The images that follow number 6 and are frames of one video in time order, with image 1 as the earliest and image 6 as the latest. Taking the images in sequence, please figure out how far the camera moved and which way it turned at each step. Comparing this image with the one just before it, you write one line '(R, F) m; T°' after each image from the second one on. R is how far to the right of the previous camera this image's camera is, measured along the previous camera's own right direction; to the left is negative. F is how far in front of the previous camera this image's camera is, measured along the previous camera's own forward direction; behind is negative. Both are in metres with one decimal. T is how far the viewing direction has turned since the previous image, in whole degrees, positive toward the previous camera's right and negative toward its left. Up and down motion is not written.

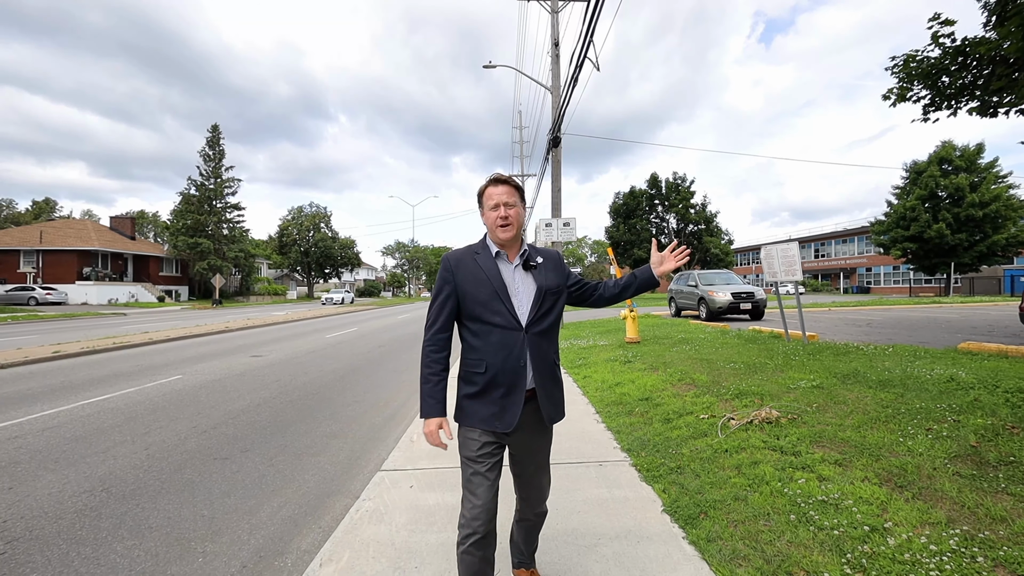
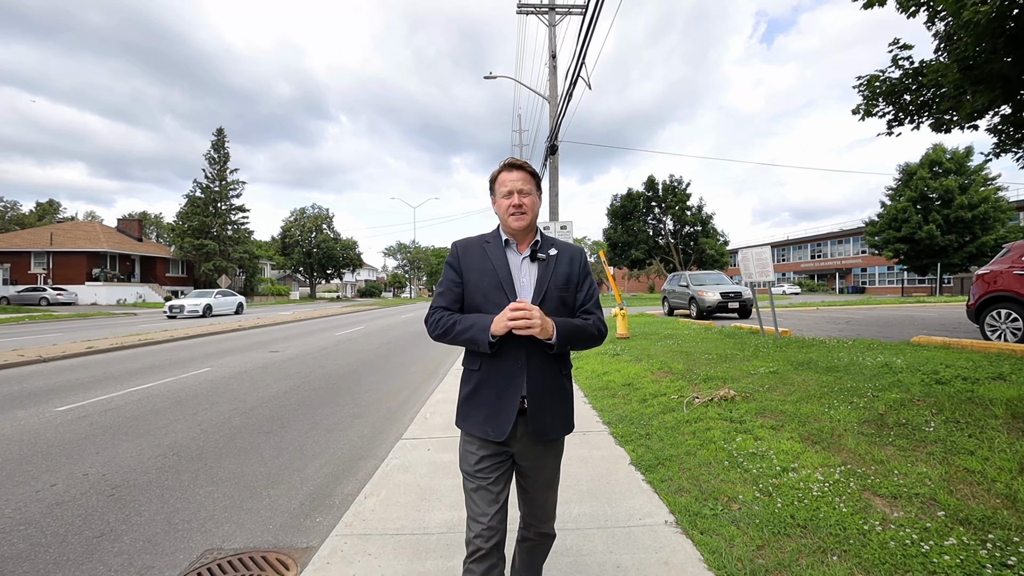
(0.0, -0.8) m; 0°
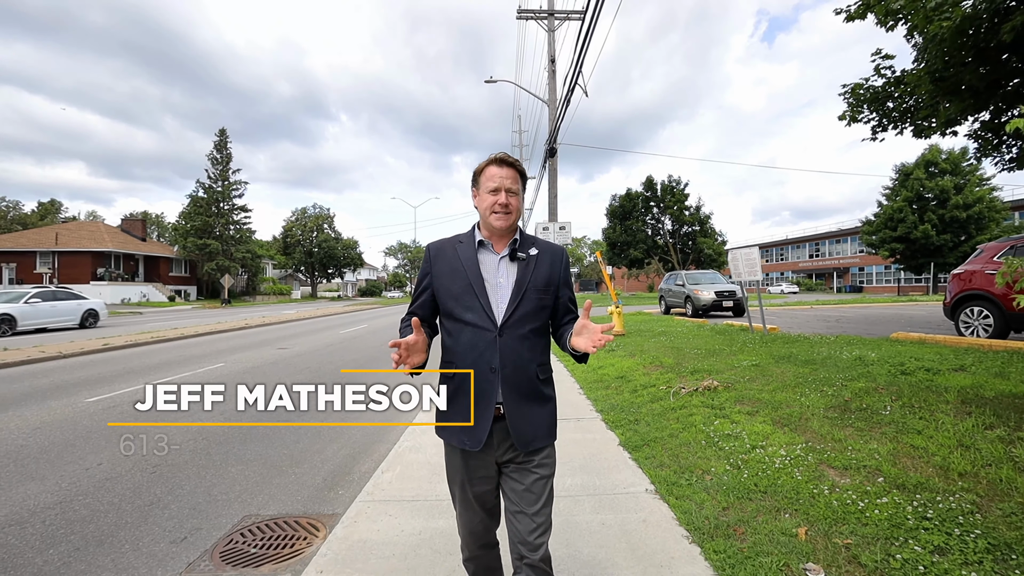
(0.0, -0.4) m; 0°
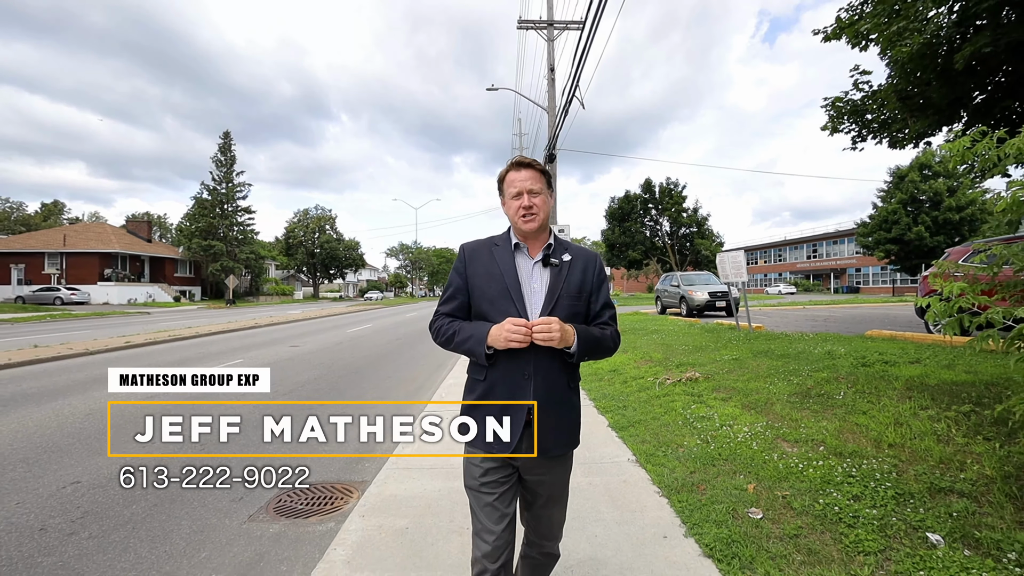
(0.0, -0.6) m; 0°
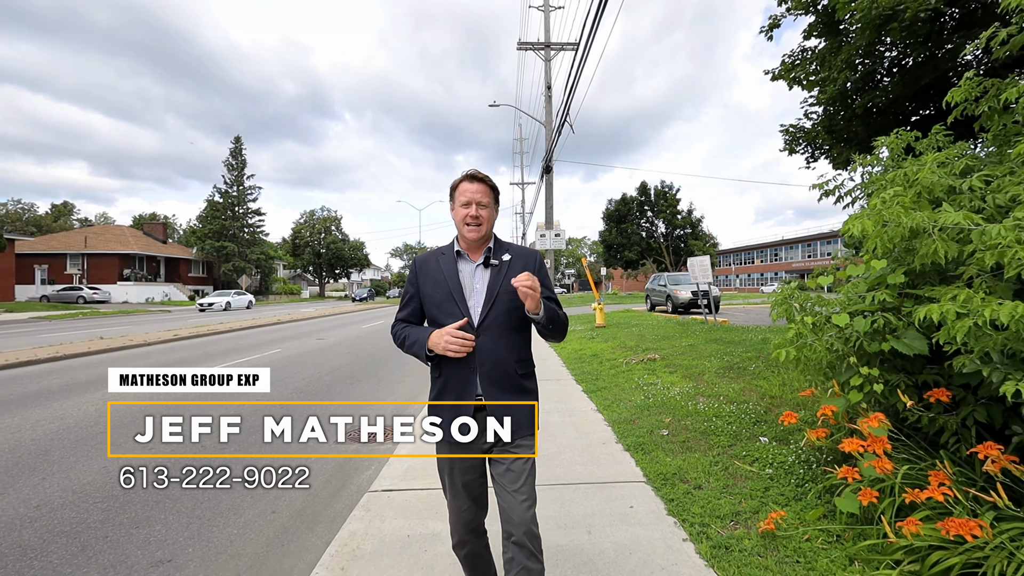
(0.0, -1.6) m; 0°
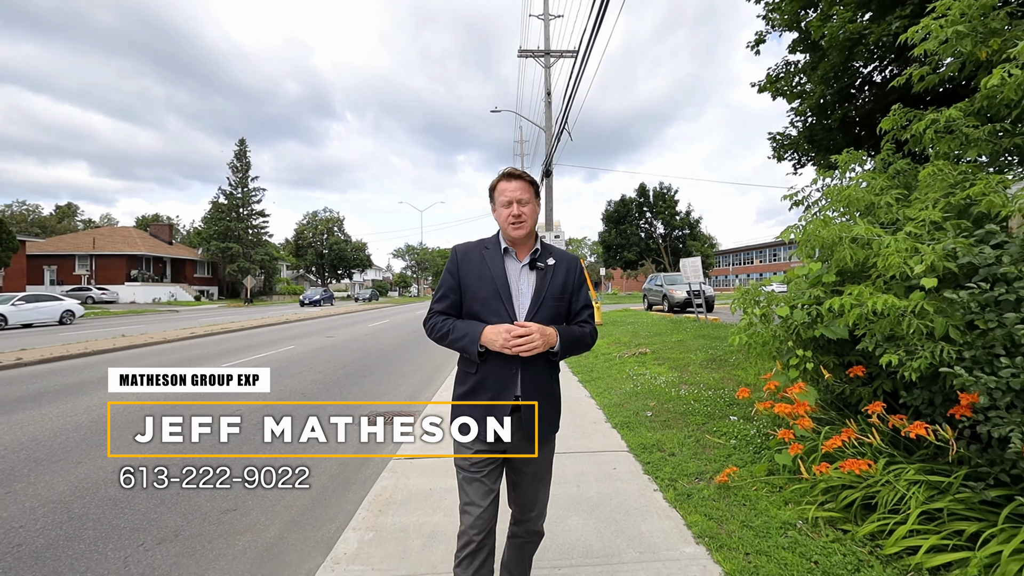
(0.0, -0.6) m; 0°
